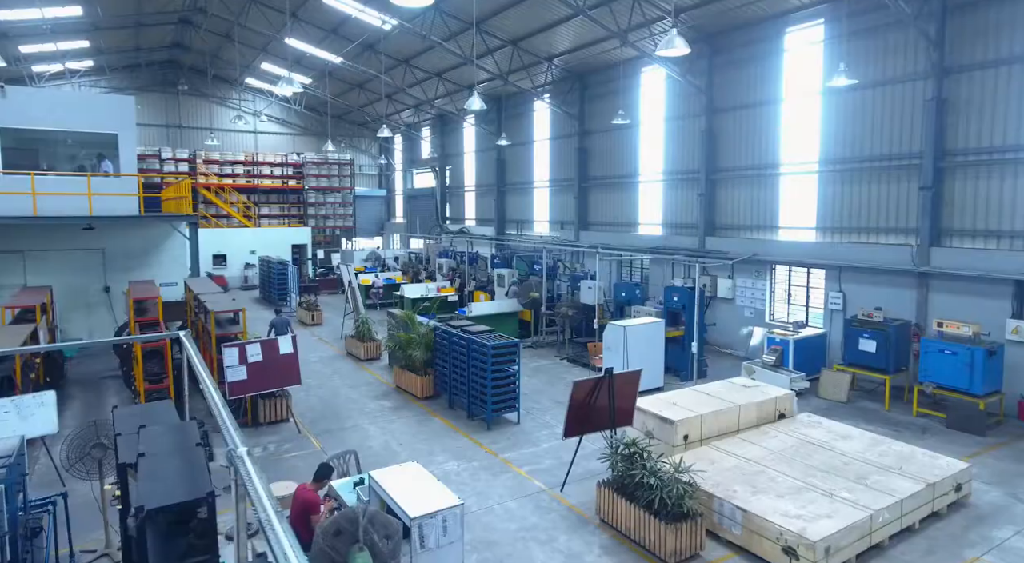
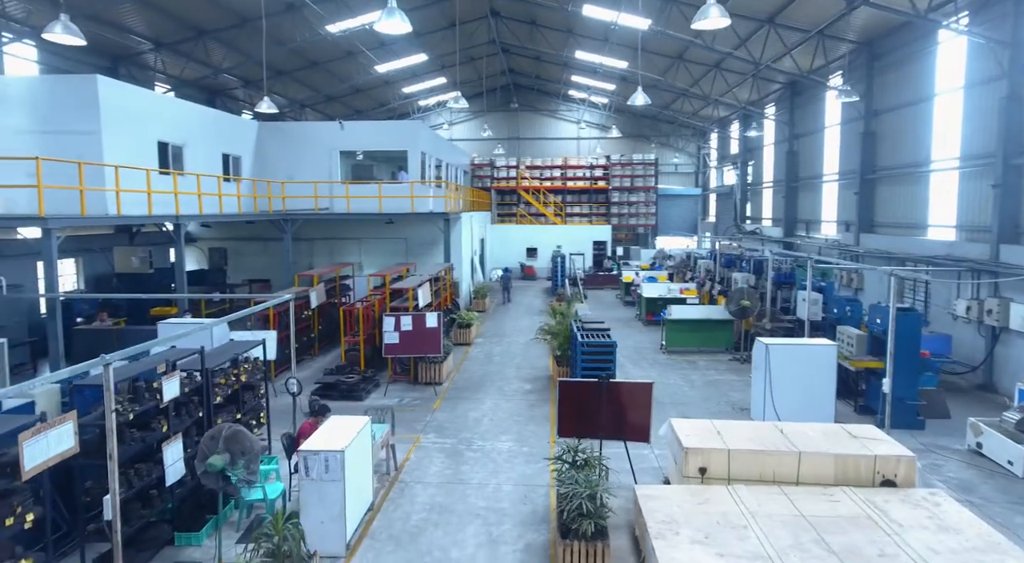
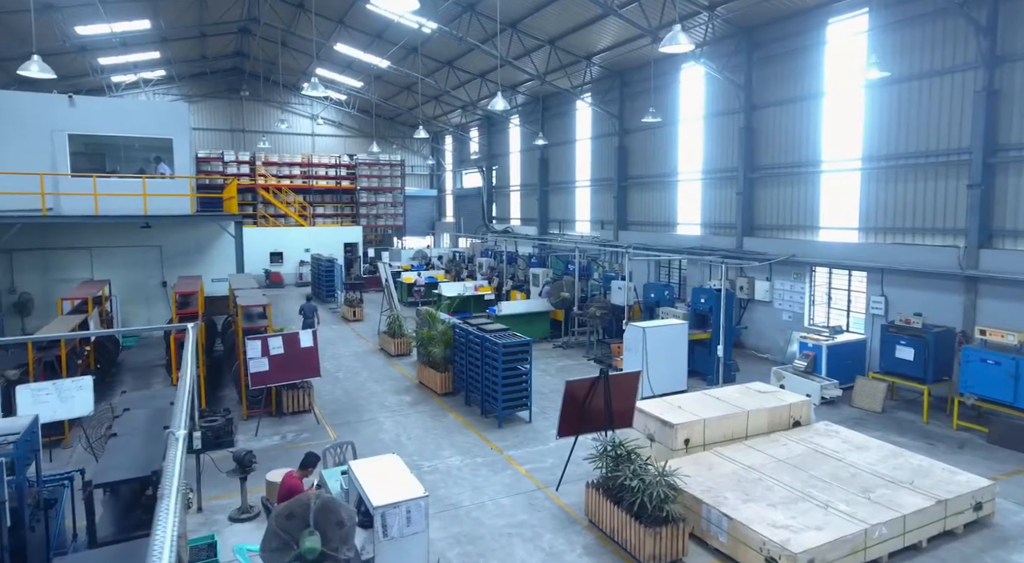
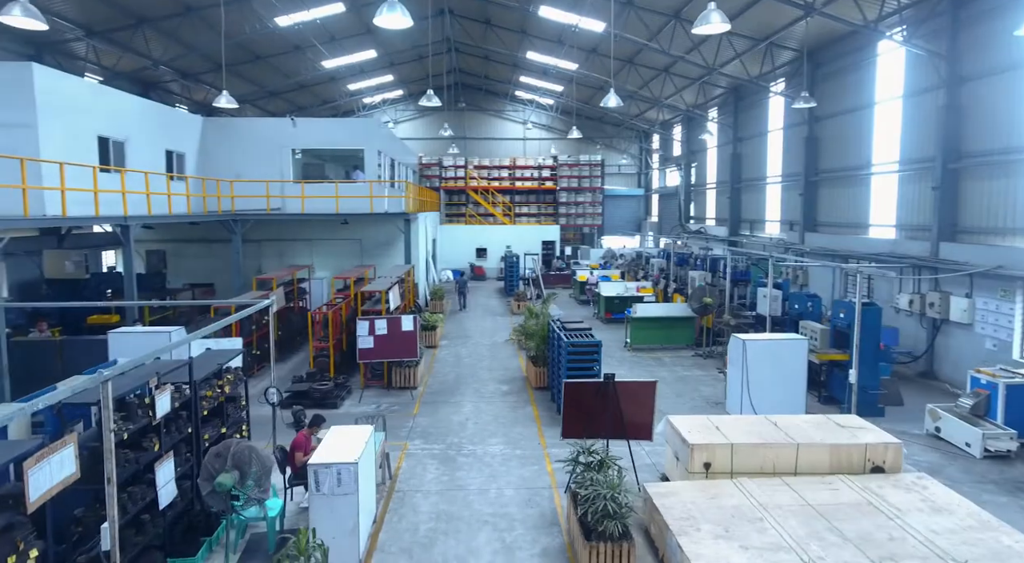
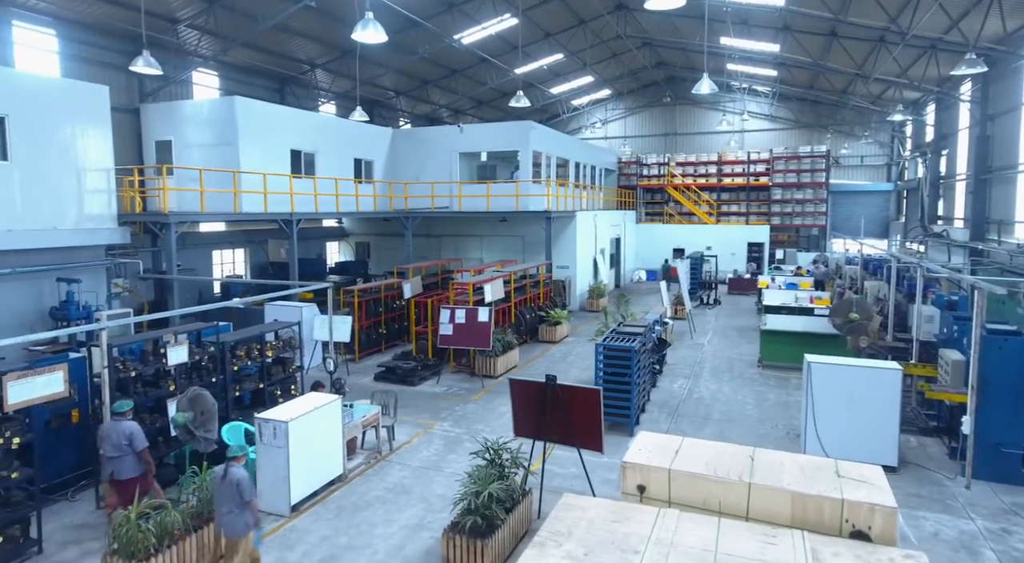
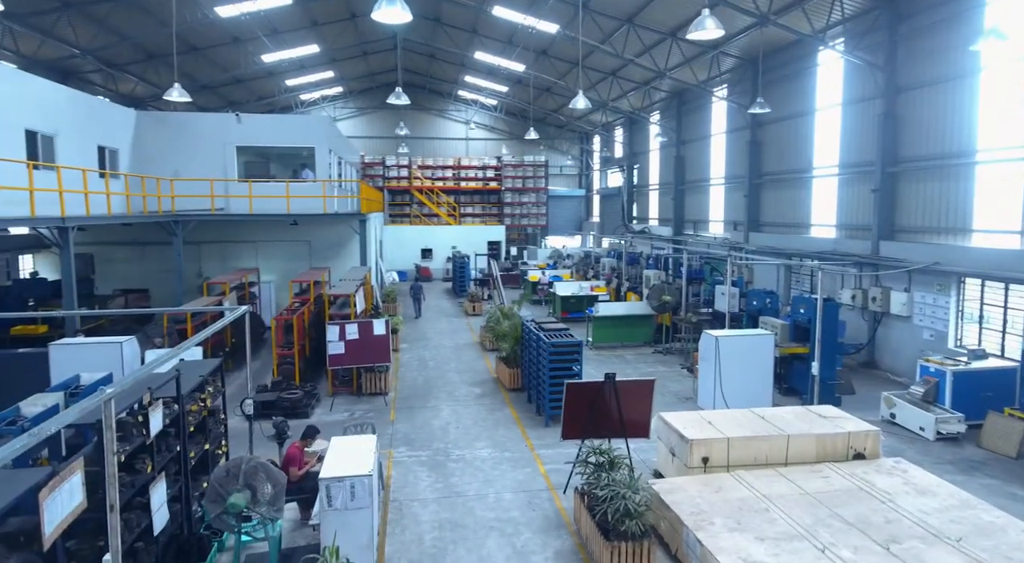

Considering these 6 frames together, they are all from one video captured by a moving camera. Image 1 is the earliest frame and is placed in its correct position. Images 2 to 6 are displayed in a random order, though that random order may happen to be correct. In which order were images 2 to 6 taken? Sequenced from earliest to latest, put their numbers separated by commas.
3, 6, 4, 2, 5
